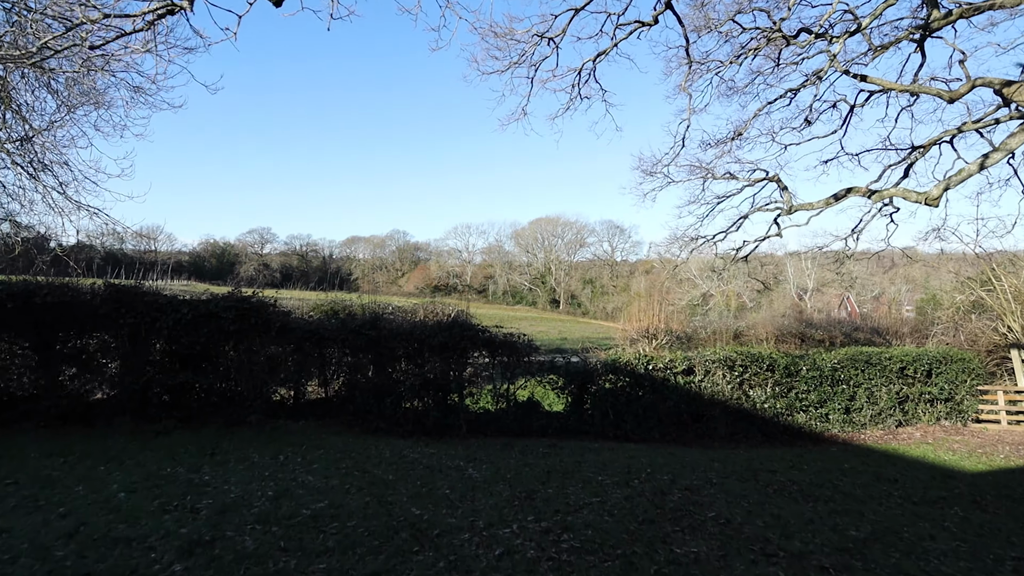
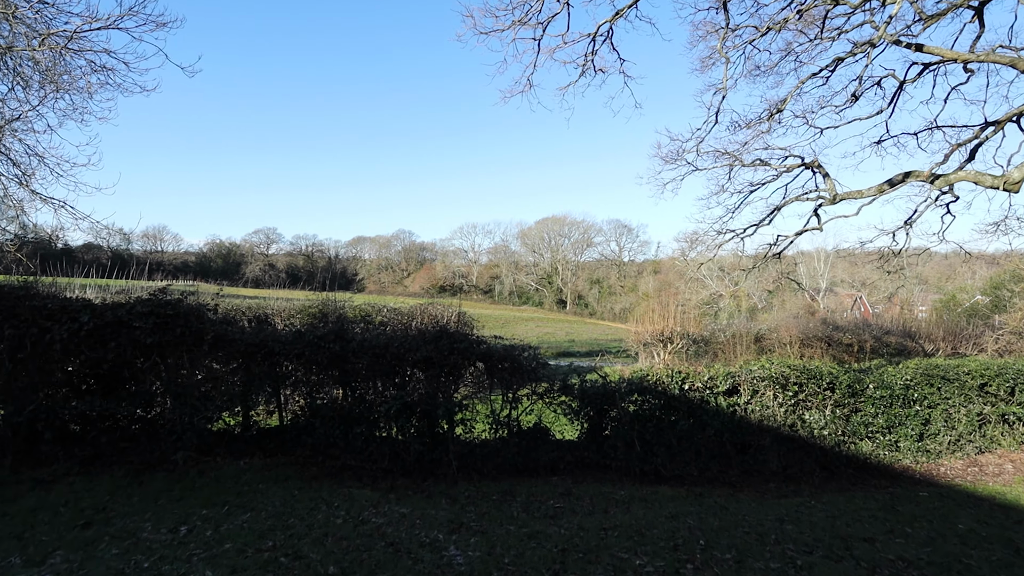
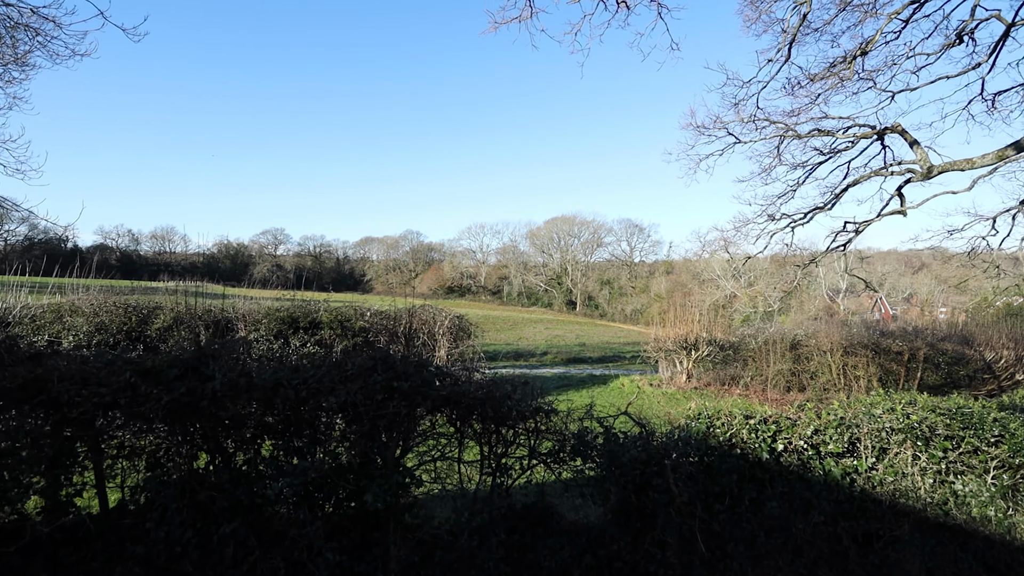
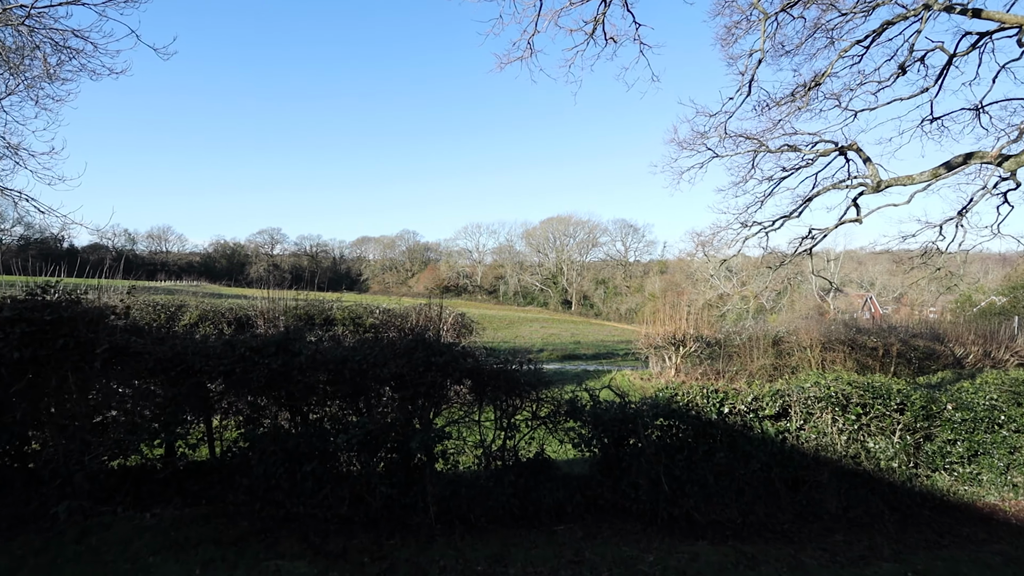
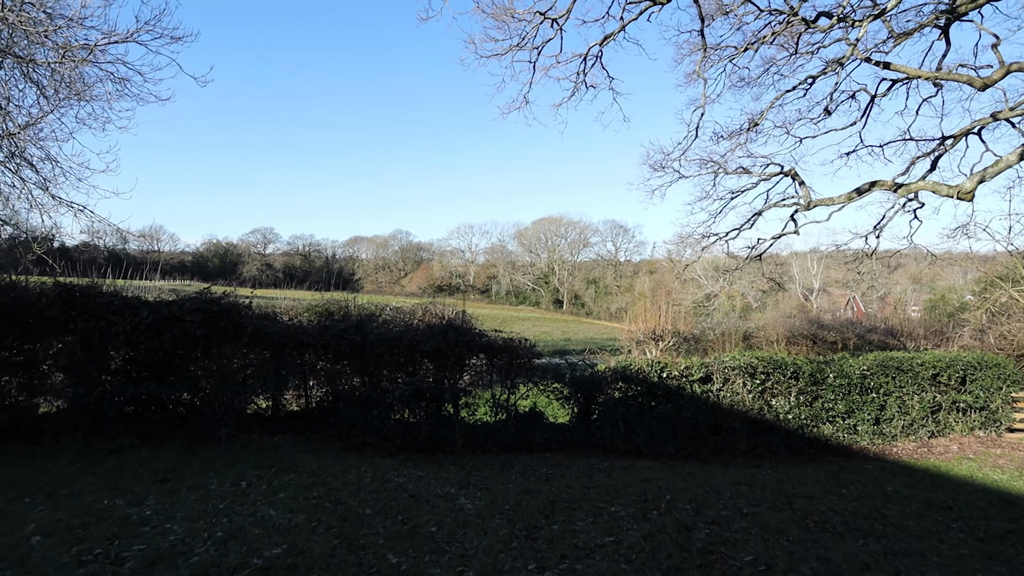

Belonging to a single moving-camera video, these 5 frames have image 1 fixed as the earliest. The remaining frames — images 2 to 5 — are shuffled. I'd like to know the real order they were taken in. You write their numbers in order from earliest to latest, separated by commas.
5, 2, 4, 3
